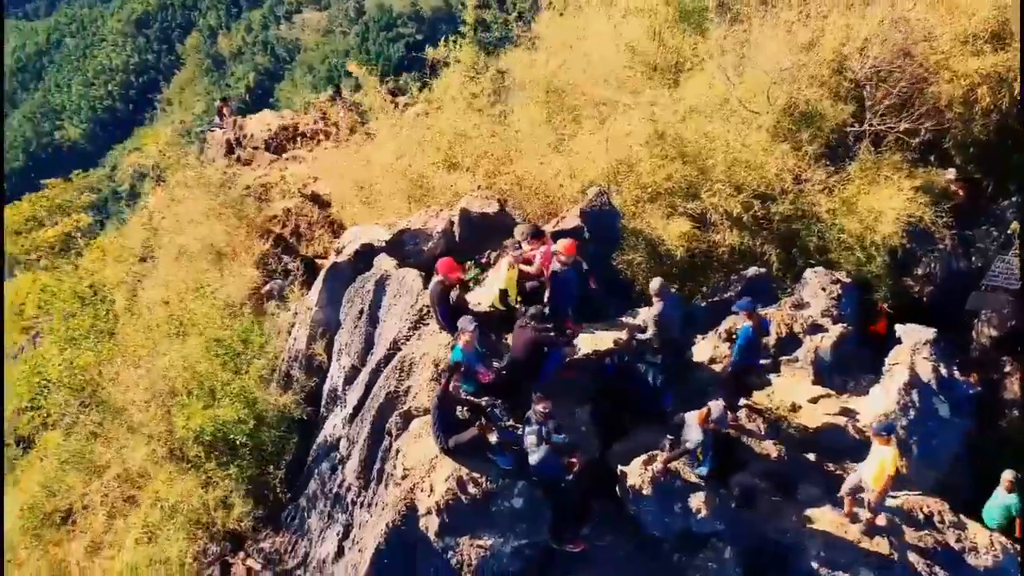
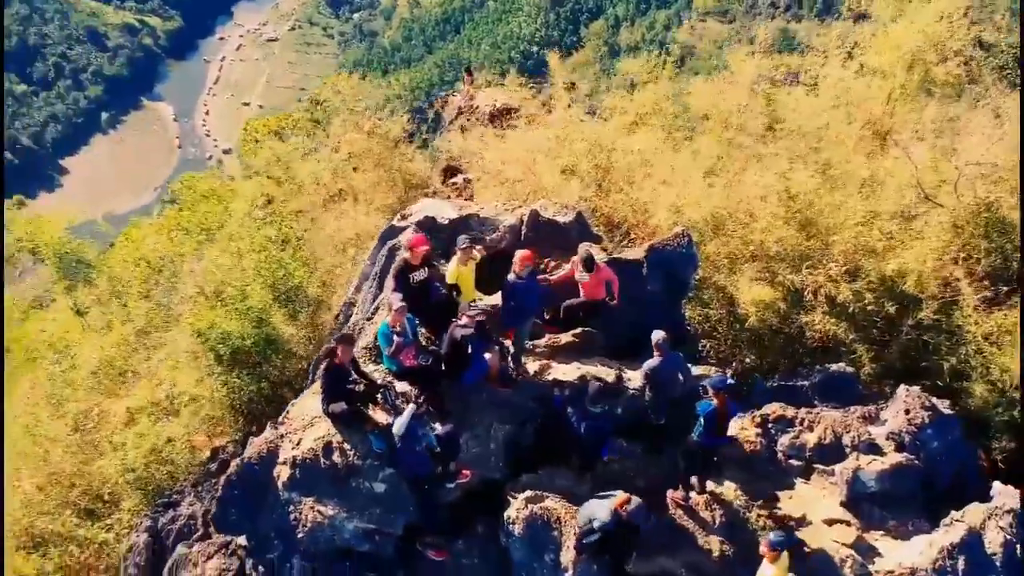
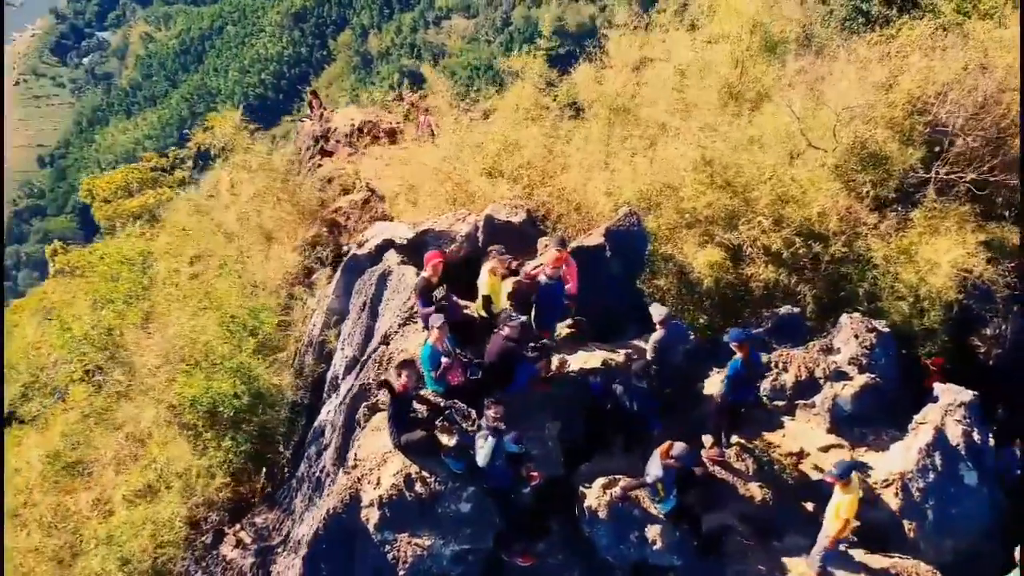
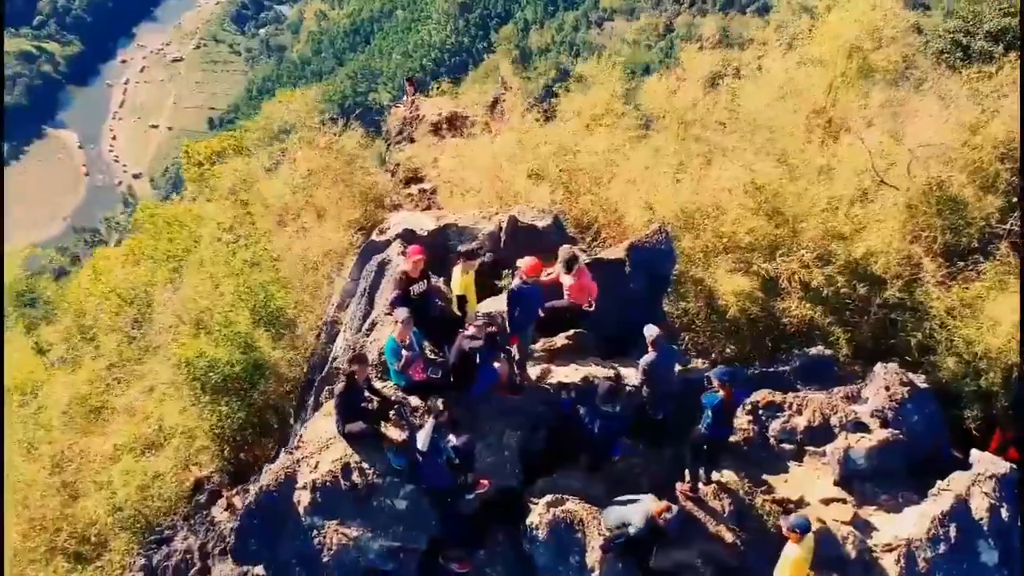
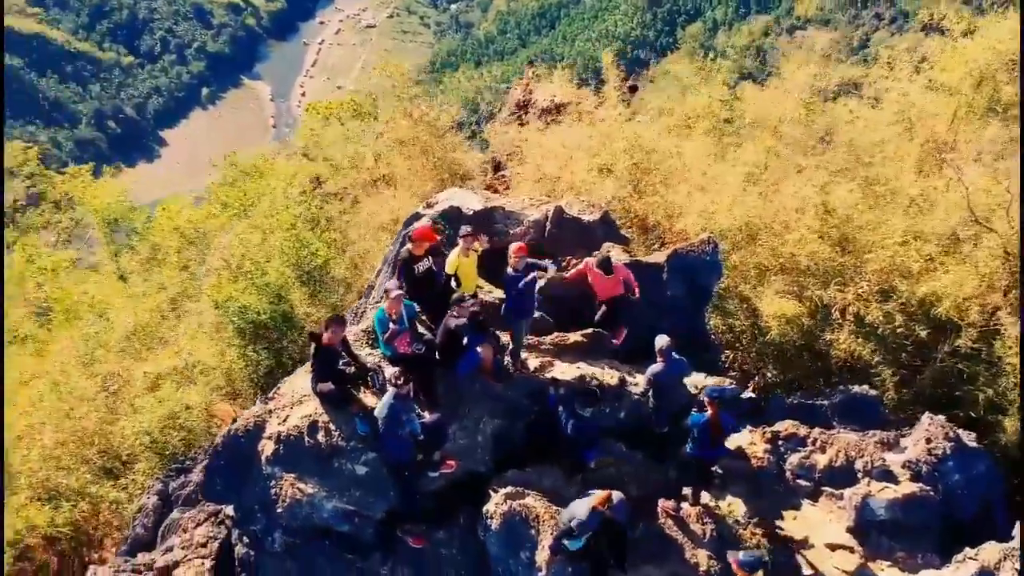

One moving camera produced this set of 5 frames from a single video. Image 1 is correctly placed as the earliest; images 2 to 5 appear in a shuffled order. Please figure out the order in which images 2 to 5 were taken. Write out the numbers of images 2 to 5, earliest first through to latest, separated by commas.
3, 4, 2, 5
